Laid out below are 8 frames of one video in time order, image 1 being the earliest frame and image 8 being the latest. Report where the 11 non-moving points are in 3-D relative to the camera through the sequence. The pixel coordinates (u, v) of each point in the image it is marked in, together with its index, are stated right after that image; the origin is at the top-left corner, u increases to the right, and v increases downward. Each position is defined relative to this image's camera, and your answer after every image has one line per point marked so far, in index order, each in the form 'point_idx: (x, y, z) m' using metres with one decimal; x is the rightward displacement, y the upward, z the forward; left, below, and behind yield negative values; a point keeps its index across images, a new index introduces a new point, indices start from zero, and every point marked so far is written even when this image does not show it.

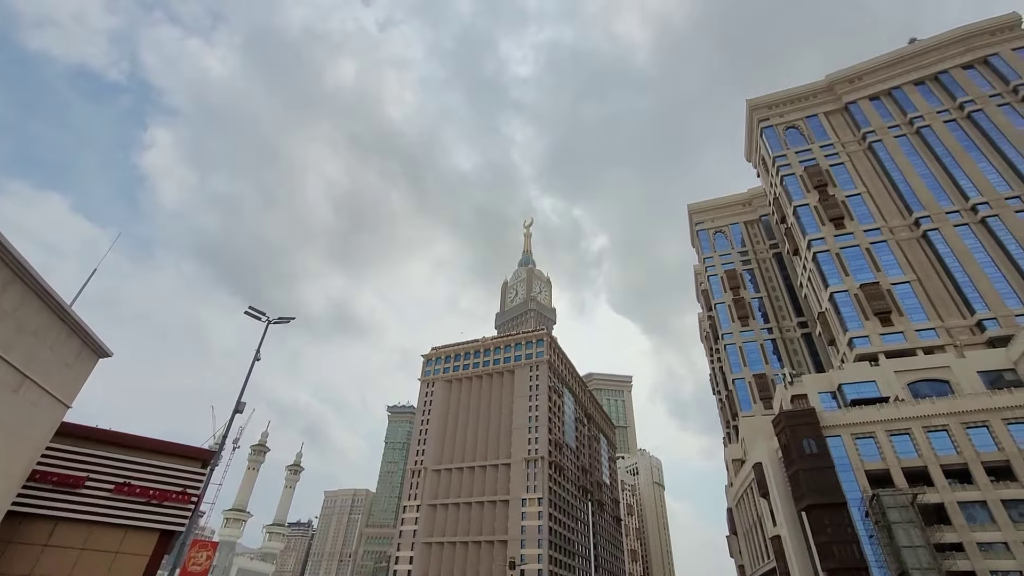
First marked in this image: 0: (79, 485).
0: (-11.0, -5.1, +12.2) m
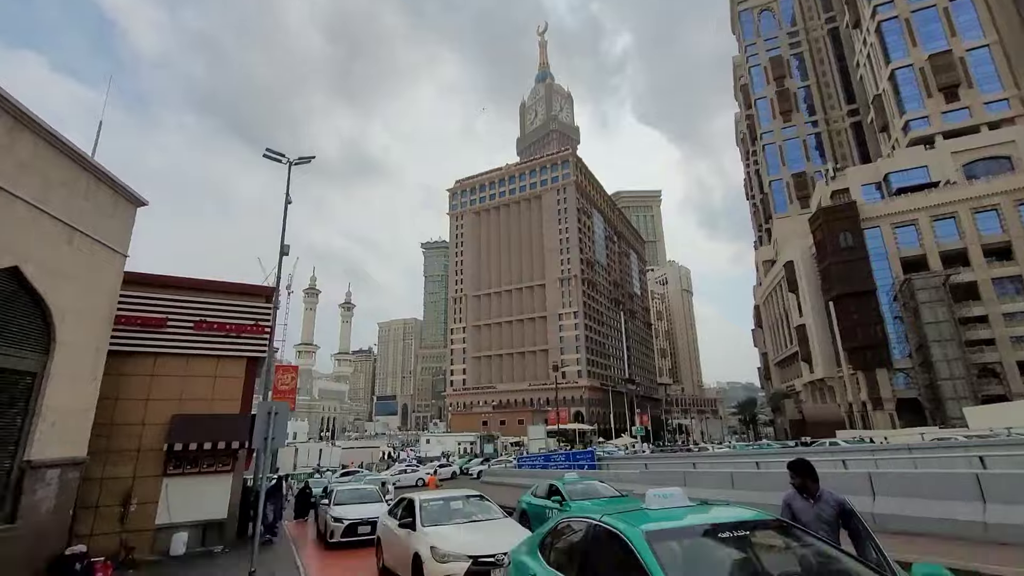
0: (-9.5, -1.0, +13.0) m
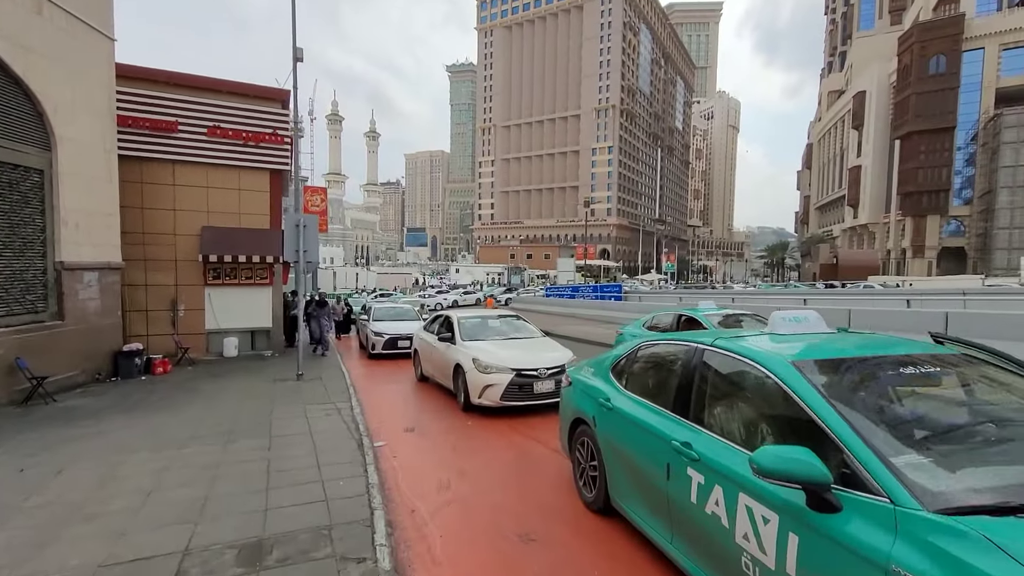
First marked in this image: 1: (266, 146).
0: (-8.3, +3.9, +11.8) m
1: (-6.7, +3.8, +12.8) m
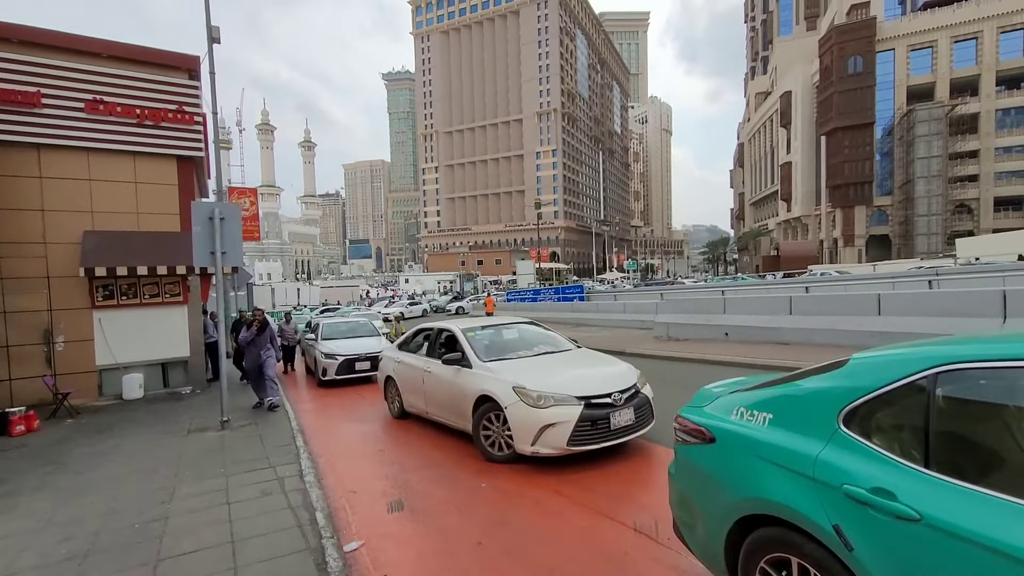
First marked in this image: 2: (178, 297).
0: (-8.8, +3.4, +8.9) m
1: (-7.3, +3.4, +10.1) m
2: (-7.1, -0.2, +10.3) m
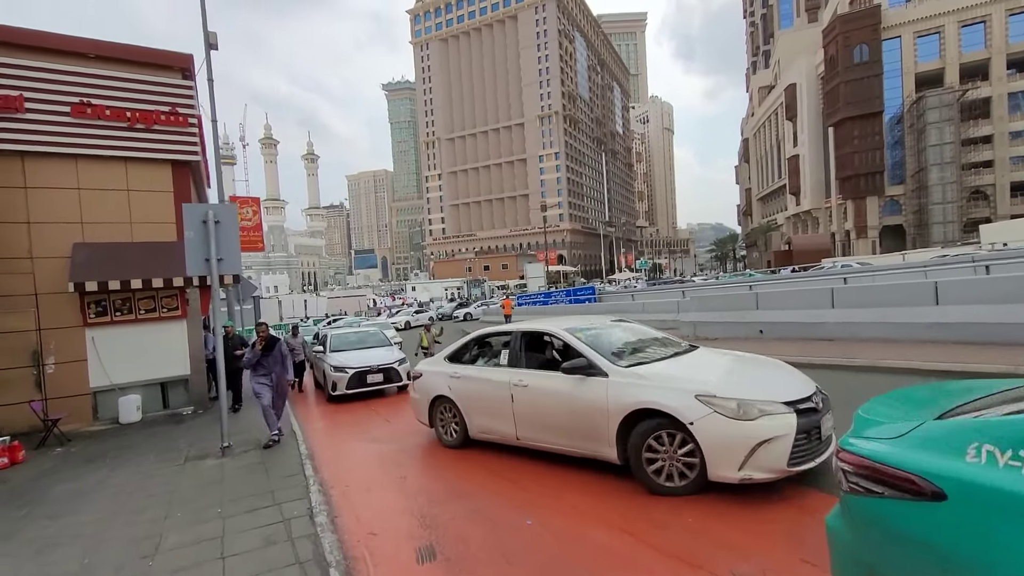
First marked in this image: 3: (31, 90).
0: (-8.5, +3.1, +8.3) m
1: (-7.0, +3.1, +9.5) m
2: (-6.7, -0.5, +9.6) m
3: (-8.4, +3.5, +8.4) m
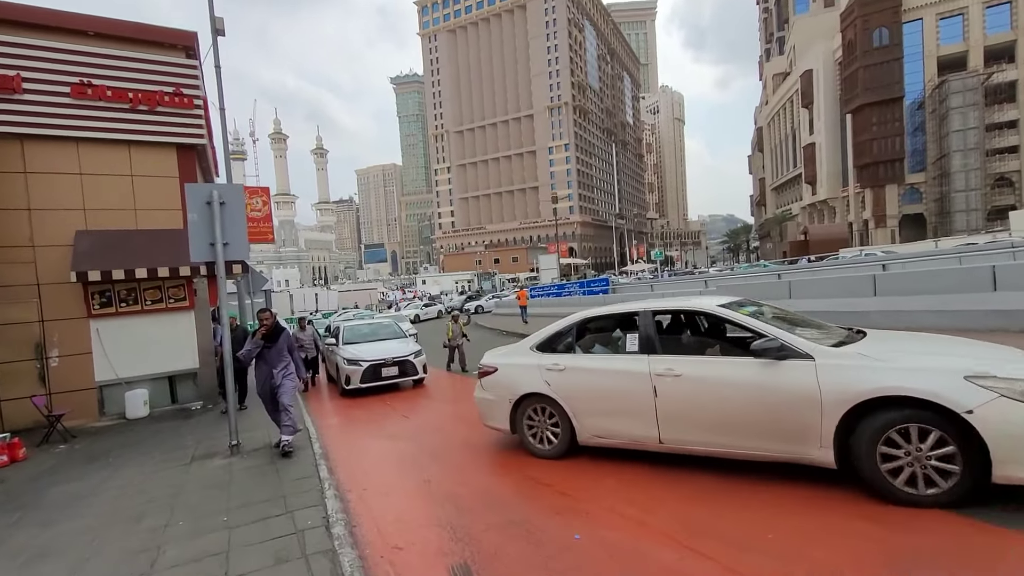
0: (-8.2, +3.2, +7.9) m
1: (-6.6, +3.3, +9.0) m
2: (-6.3, -0.3, +9.2) m
3: (-8.0, +3.6, +8.0) m
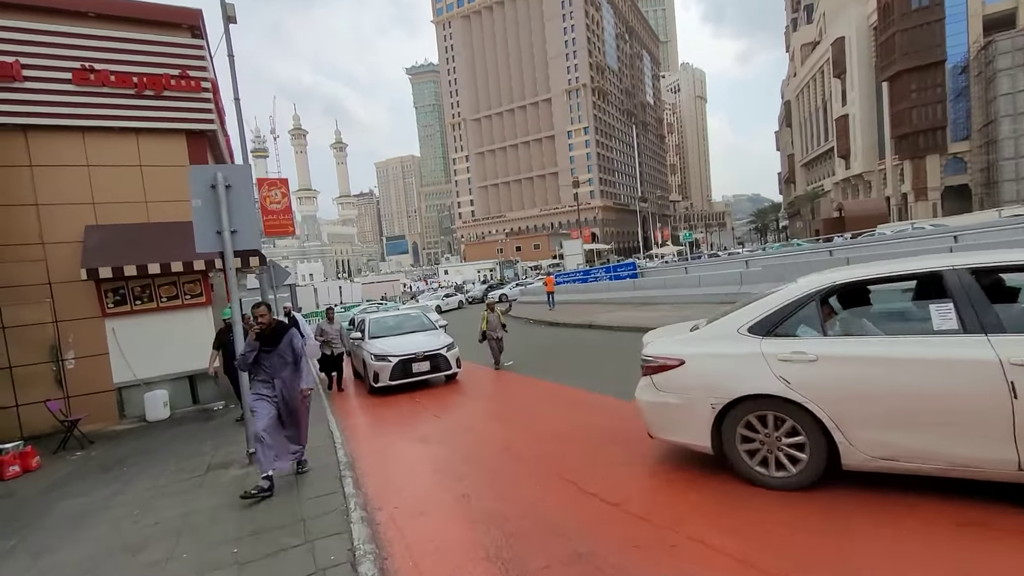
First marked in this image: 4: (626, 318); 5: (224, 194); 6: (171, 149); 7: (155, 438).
0: (-7.7, +3.2, +7.5) m
1: (-6.1, +3.4, +8.5) m
2: (-5.7, -0.2, +8.7) m
3: (-7.6, +3.6, +7.5) m
4: (+3.8, -1.0, +16.2) m
5: (-3.2, +1.0, +5.3) m
6: (-6.1, +2.4, +8.6) m
7: (-5.5, -2.3, +7.3) m
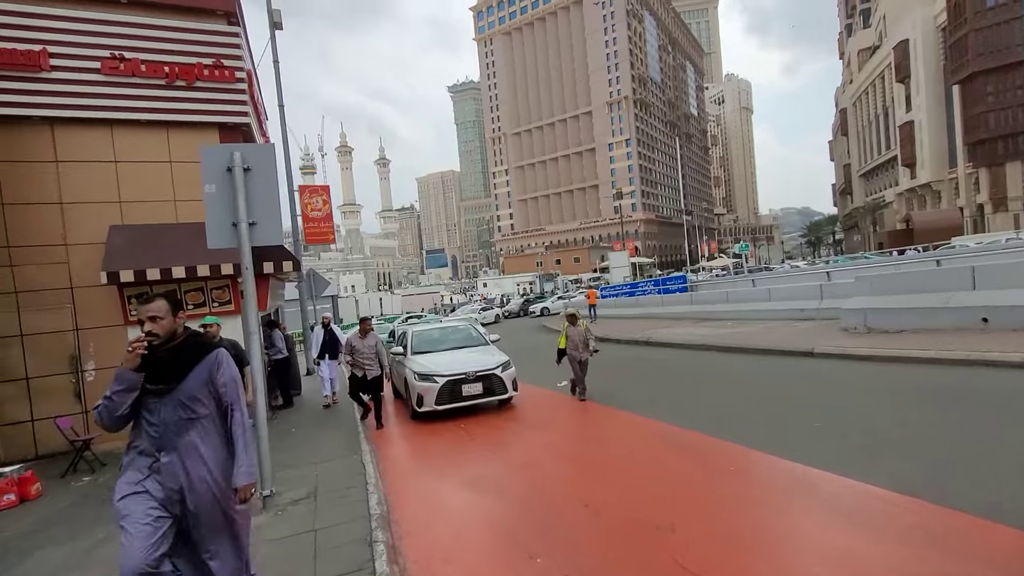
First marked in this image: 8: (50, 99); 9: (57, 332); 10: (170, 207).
0: (-6.8, +3.2, +7.0) m
1: (-5.1, +3.3, +7.9) m
2: (-4.7, -0.3, +8.0) m
3: (-6.7, +3.6, +7.0) m
4: (+5.4, -1.4, +14.6) m
5: (-2.5, +1.0, +4.4) m
6: (-5.1, +2.3, +8.0) m
7: (-4.7, -2.4, +6.5) m
8: (-6.7, +2.8, +7.0) m
9: (-6.6, -0.6, +7.0) m
10: (-5.5, +1.3, +7.7) m
